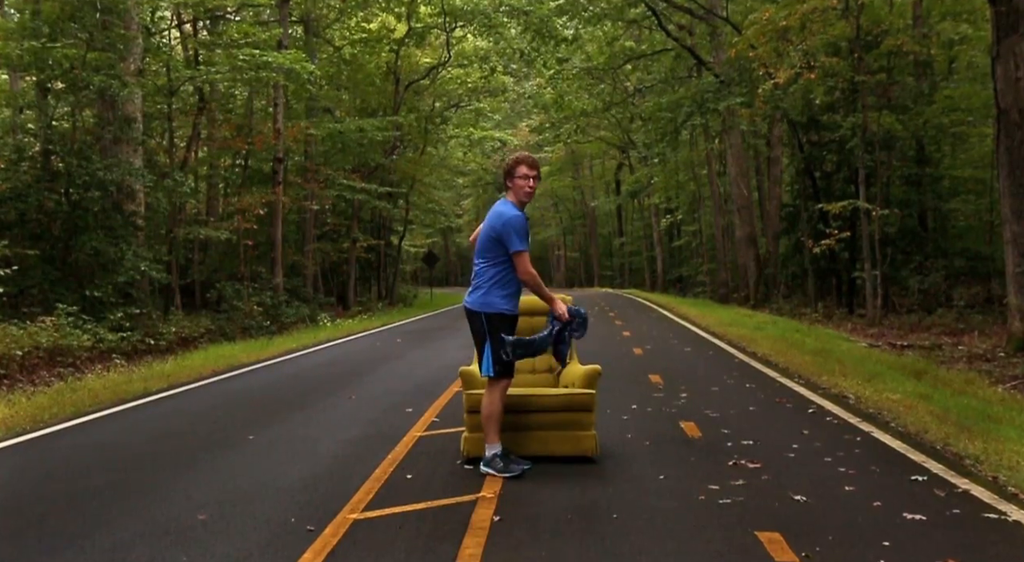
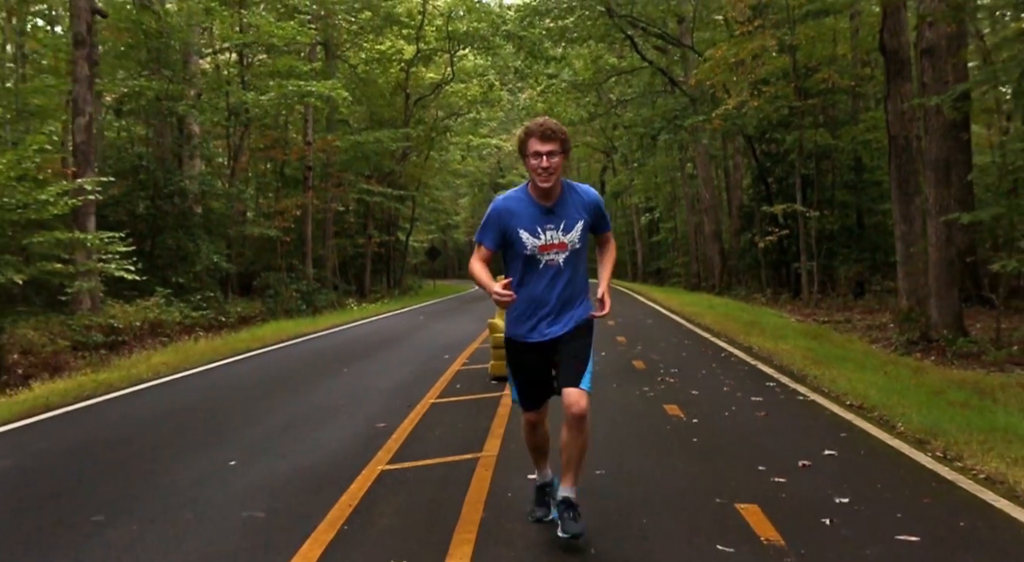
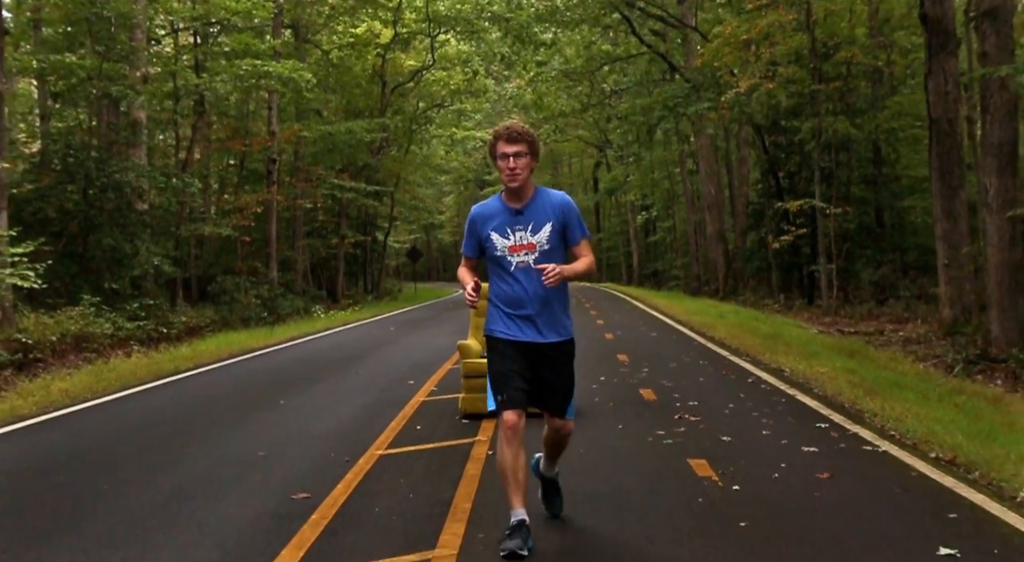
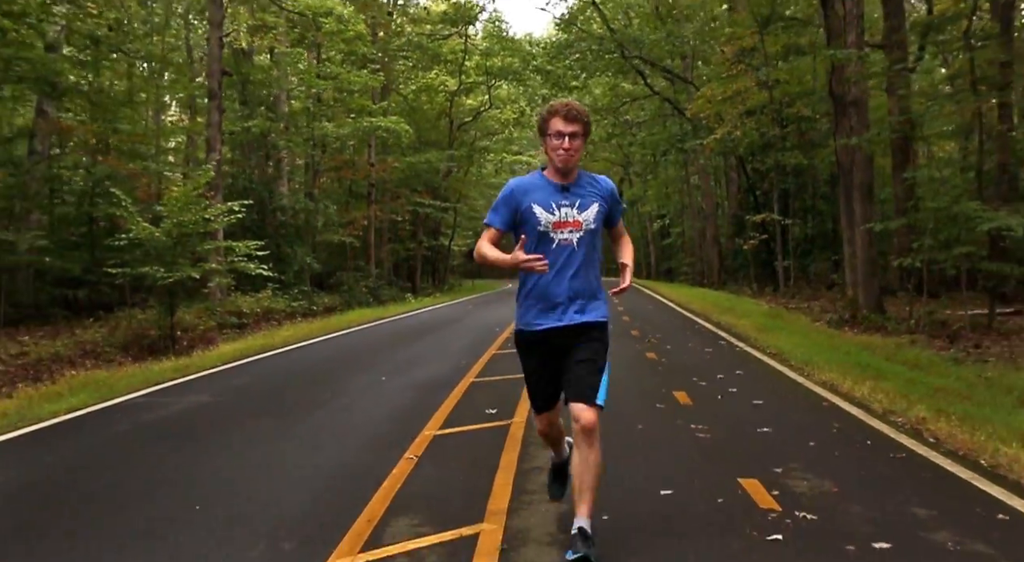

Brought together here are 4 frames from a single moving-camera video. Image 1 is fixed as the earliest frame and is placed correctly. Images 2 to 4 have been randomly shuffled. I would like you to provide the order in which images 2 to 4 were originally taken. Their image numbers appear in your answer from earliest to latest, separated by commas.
3, 2, 4
